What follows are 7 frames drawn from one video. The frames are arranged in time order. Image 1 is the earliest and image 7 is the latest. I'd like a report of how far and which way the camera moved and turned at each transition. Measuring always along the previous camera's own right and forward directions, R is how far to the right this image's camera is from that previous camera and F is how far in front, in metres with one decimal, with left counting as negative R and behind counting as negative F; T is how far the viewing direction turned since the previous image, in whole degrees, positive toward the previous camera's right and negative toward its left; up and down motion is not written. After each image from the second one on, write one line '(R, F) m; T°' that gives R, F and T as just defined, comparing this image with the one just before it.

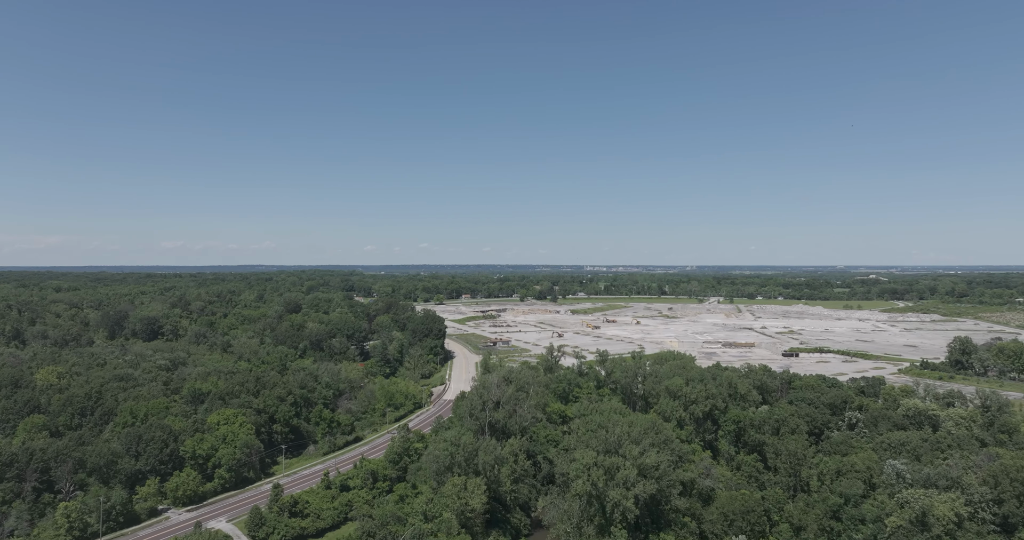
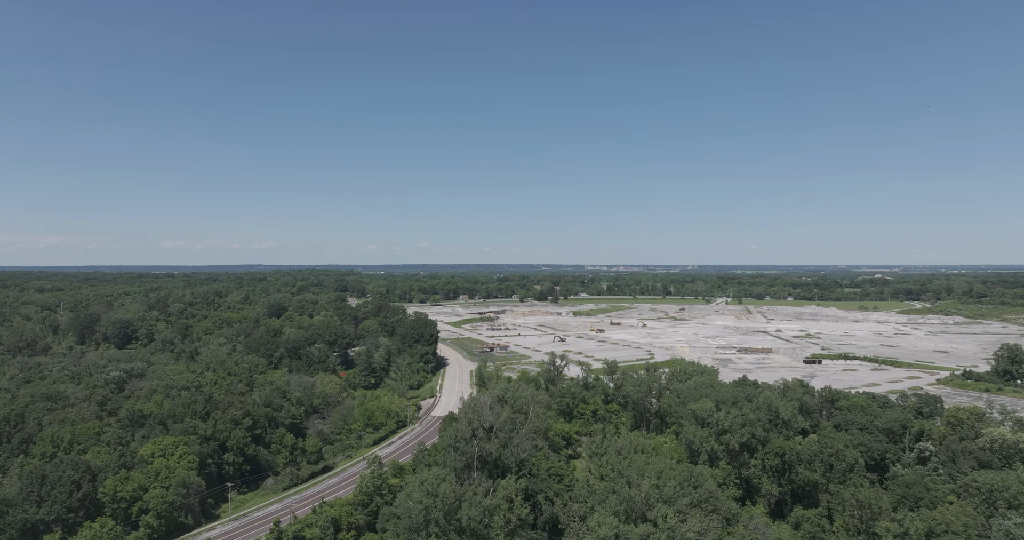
(+0.2, +6.3) m; 0°
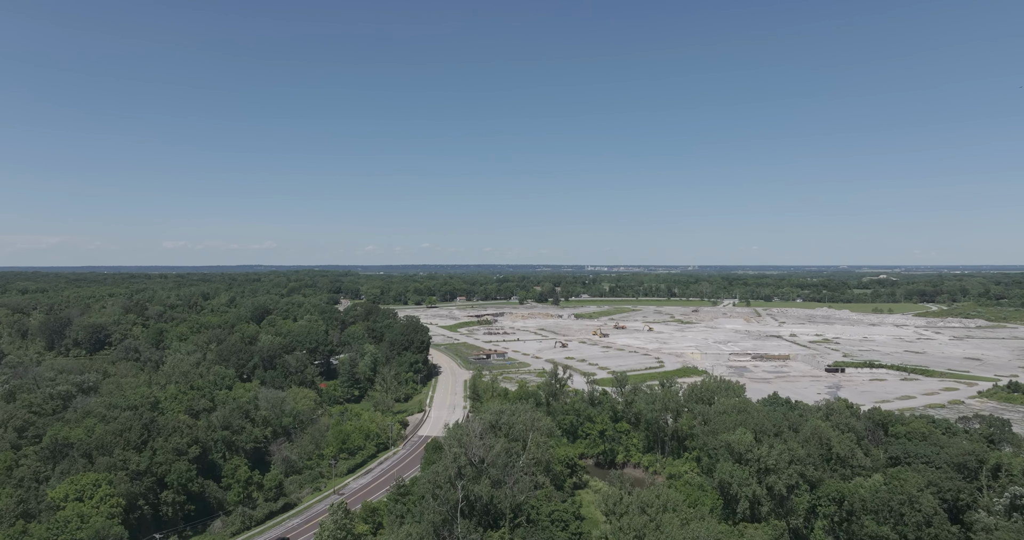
(+0.2, +5.6) m; 0°
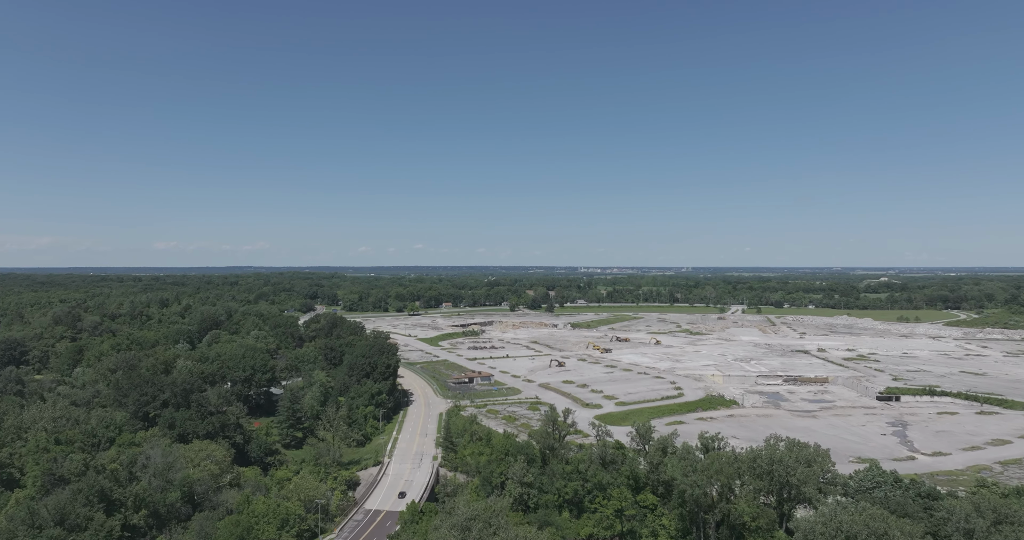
(+0.5, +12.0) m; +1°
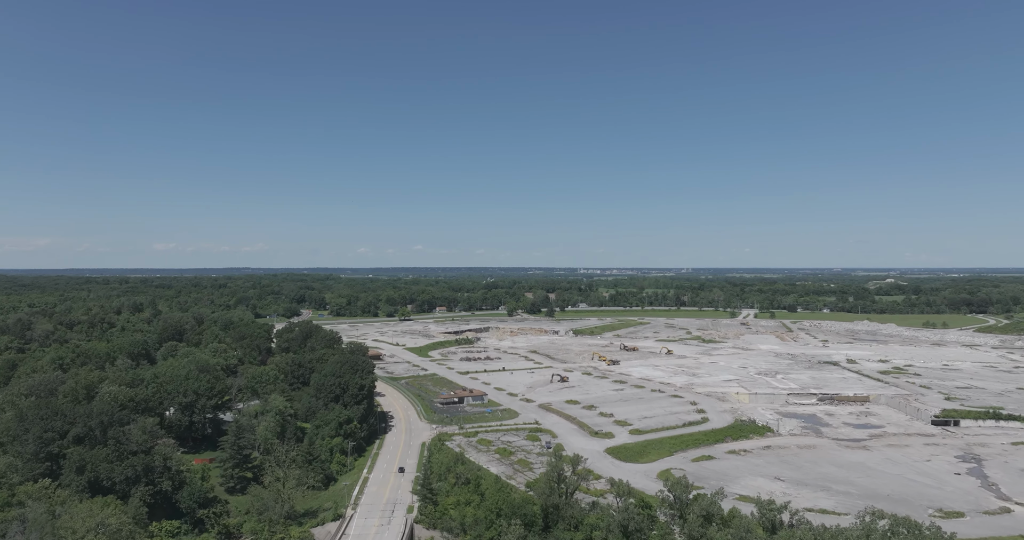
(+0.2, +8.0) m; 0°
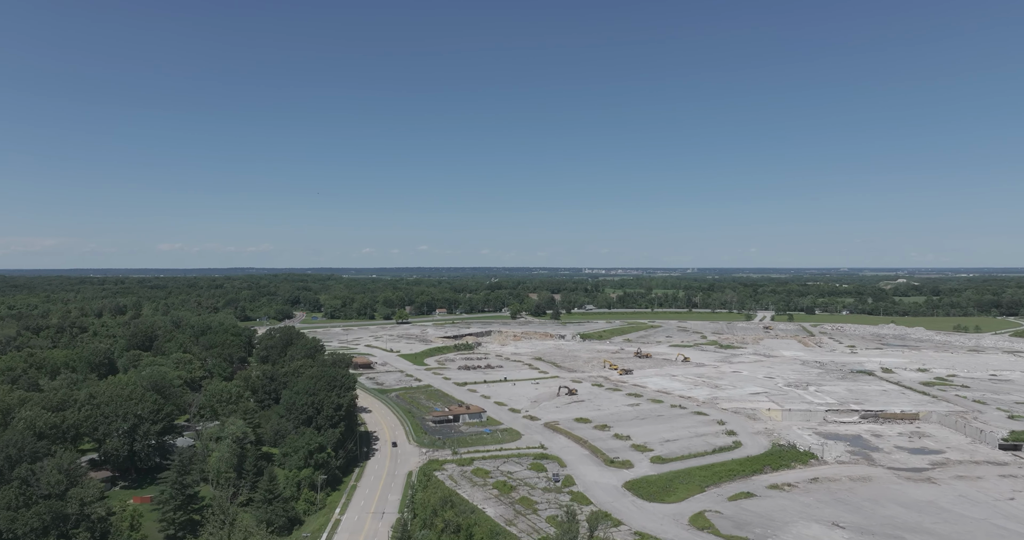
(+0.2, +6.4) m; 0°
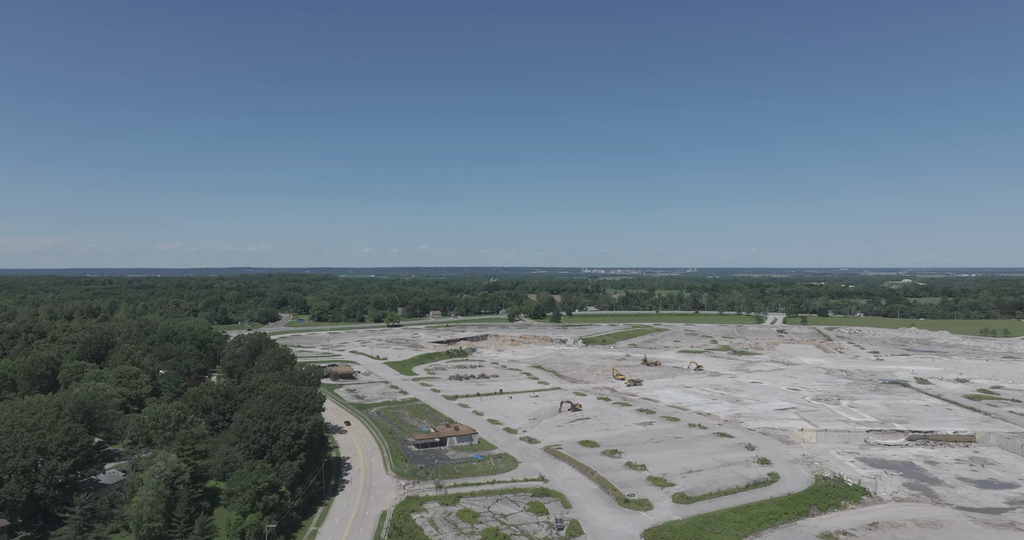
(+0.2, +6.4) m; 0°
